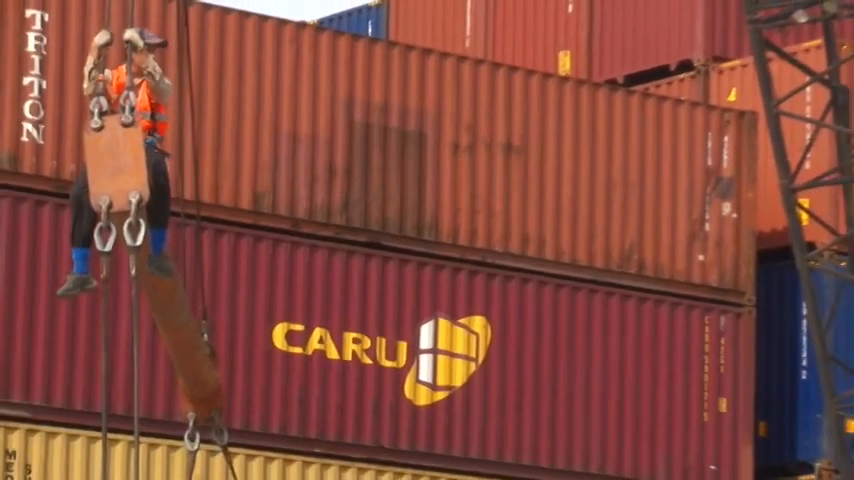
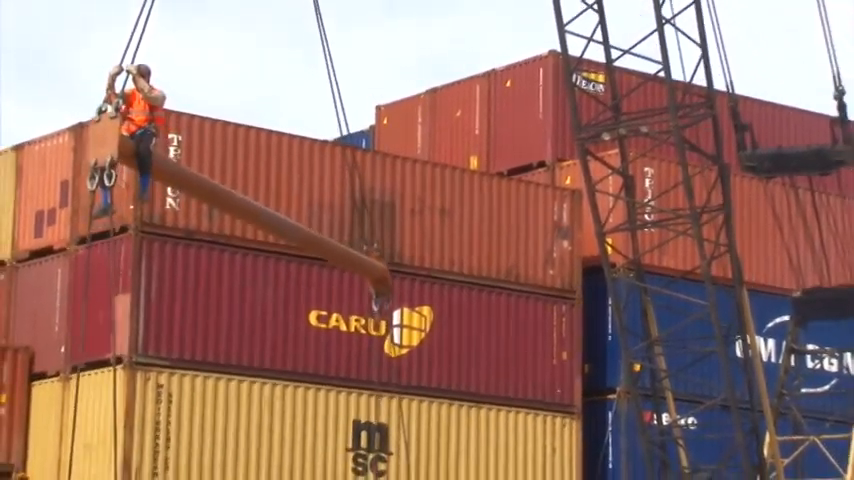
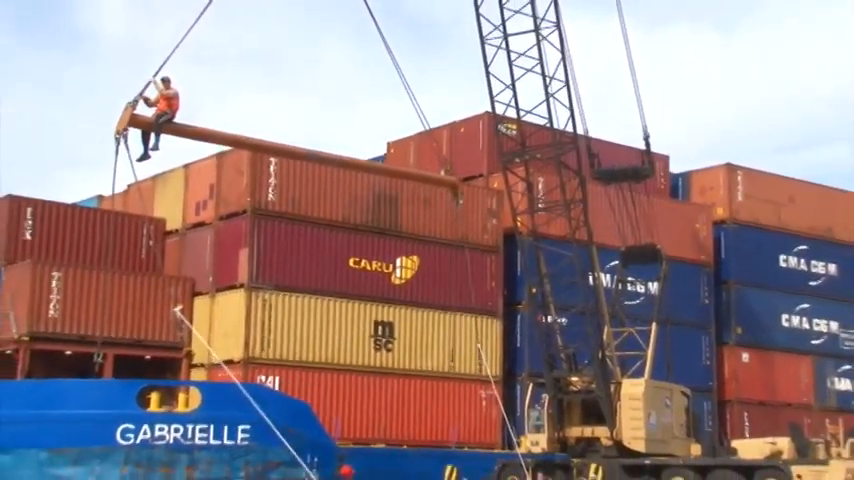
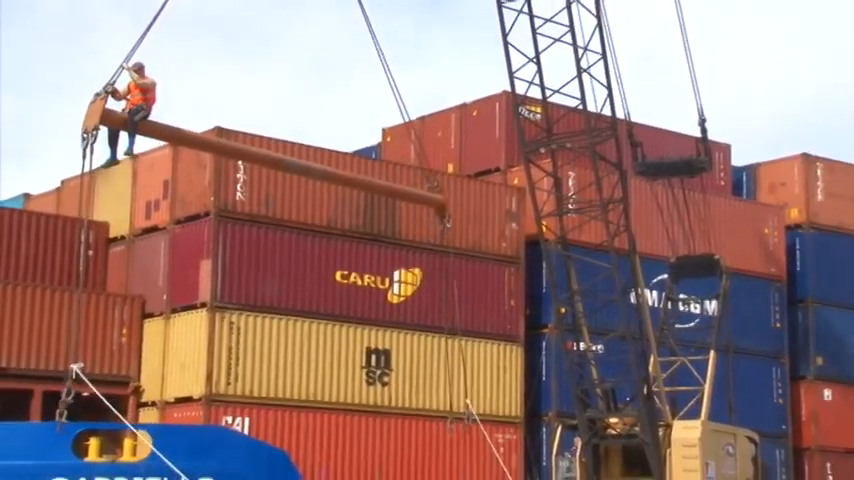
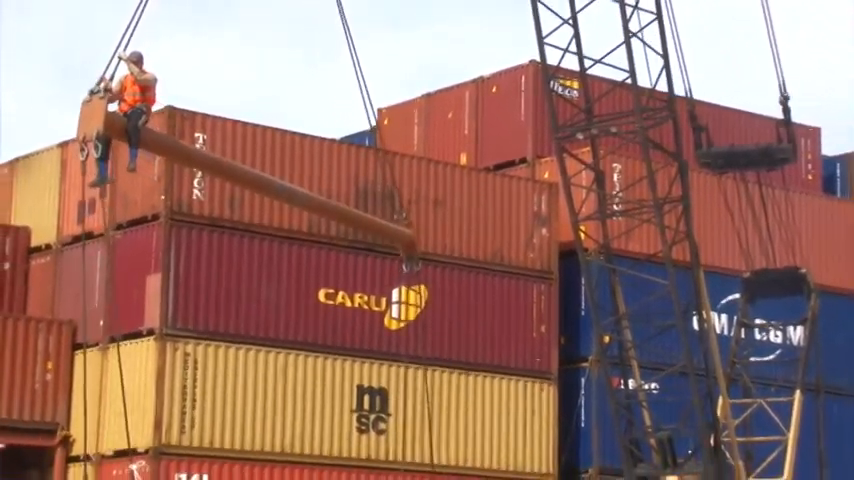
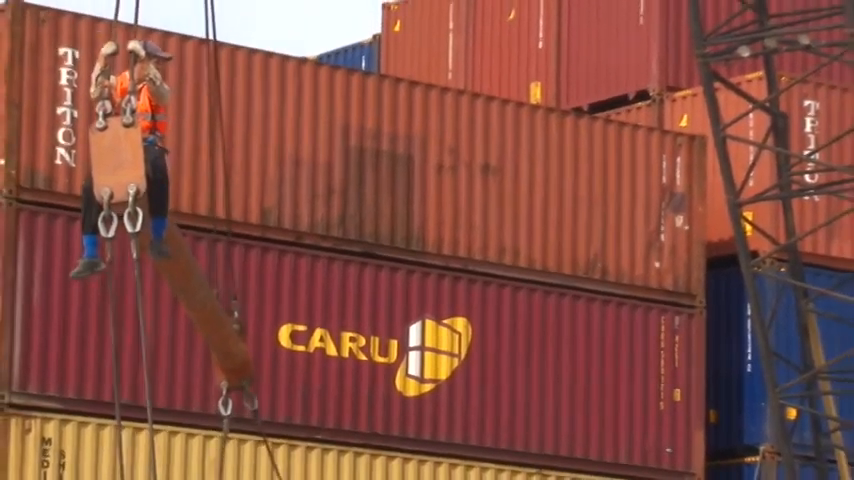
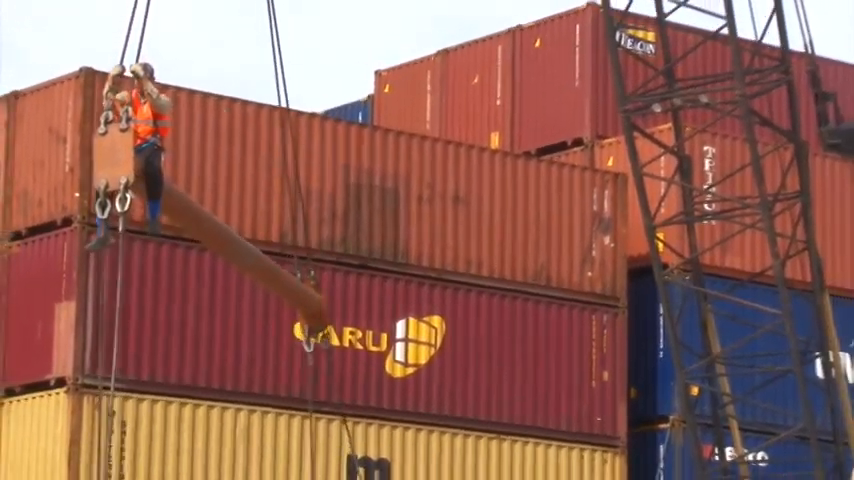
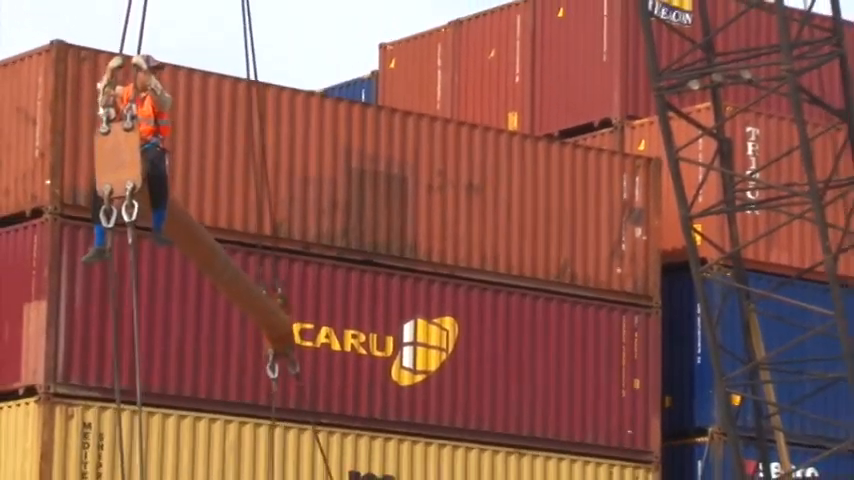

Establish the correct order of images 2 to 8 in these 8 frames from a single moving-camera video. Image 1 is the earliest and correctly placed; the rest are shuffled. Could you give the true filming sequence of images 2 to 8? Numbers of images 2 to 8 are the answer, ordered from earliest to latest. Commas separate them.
6, 8, 7, 2, 5, 4, 3
